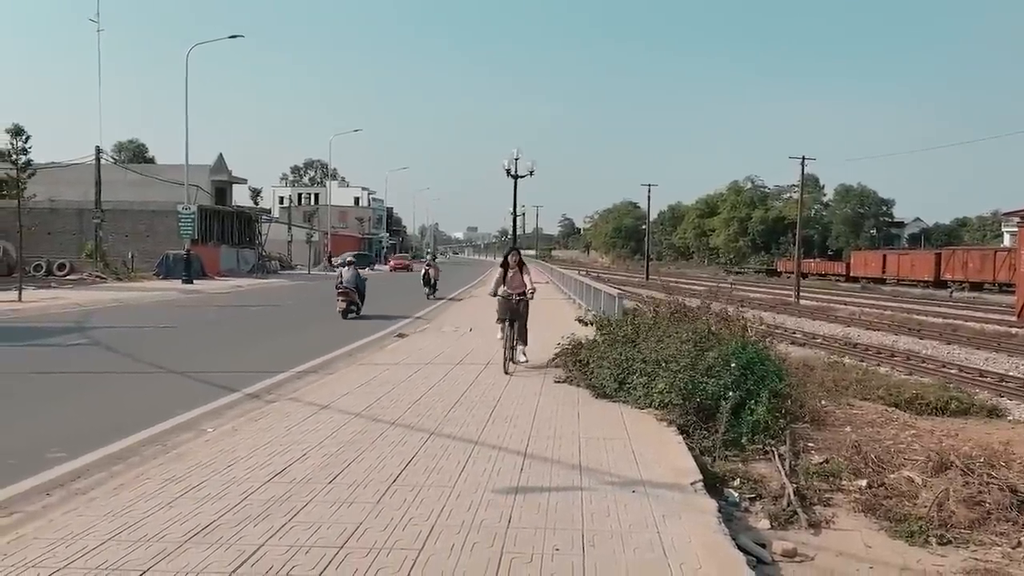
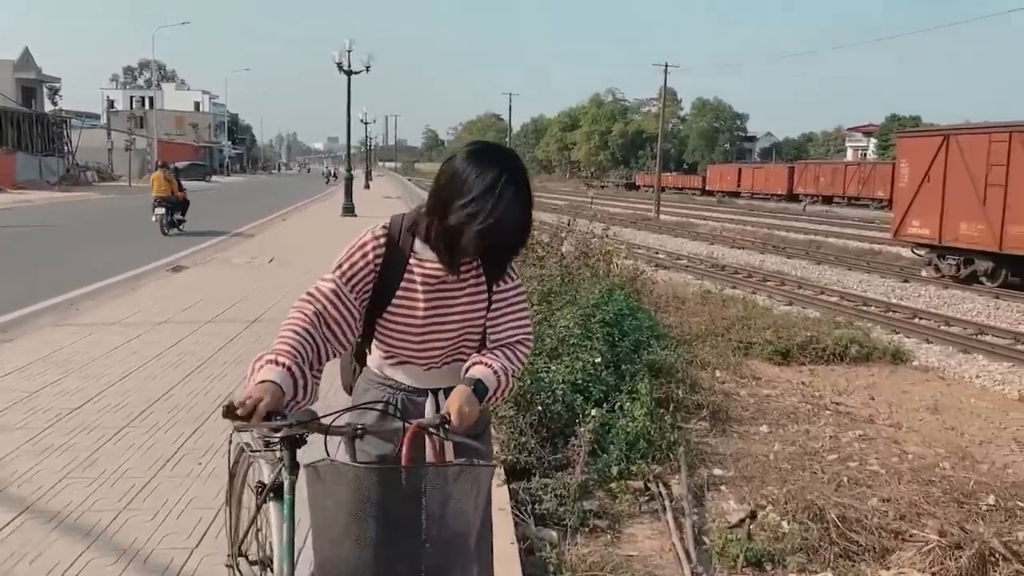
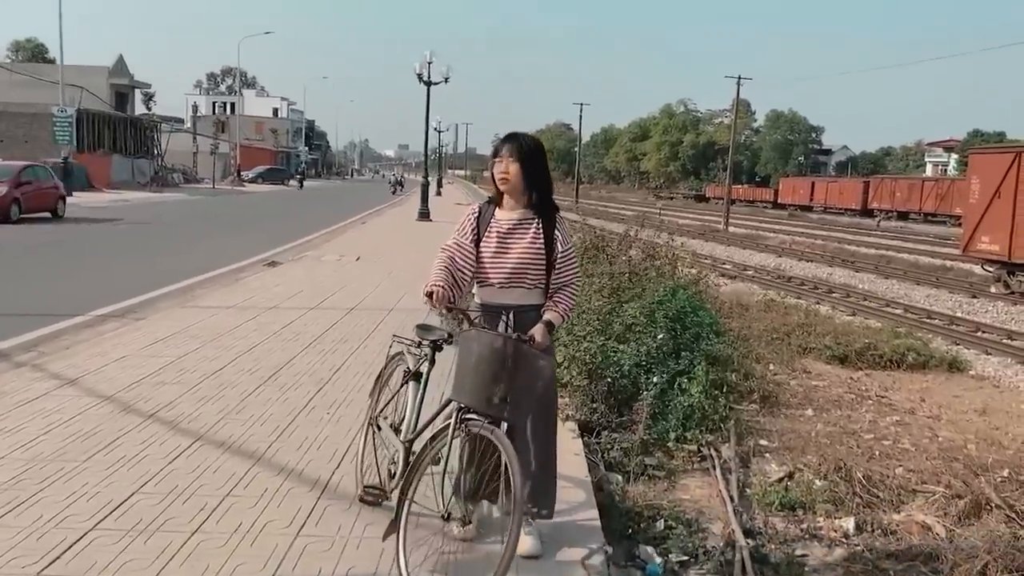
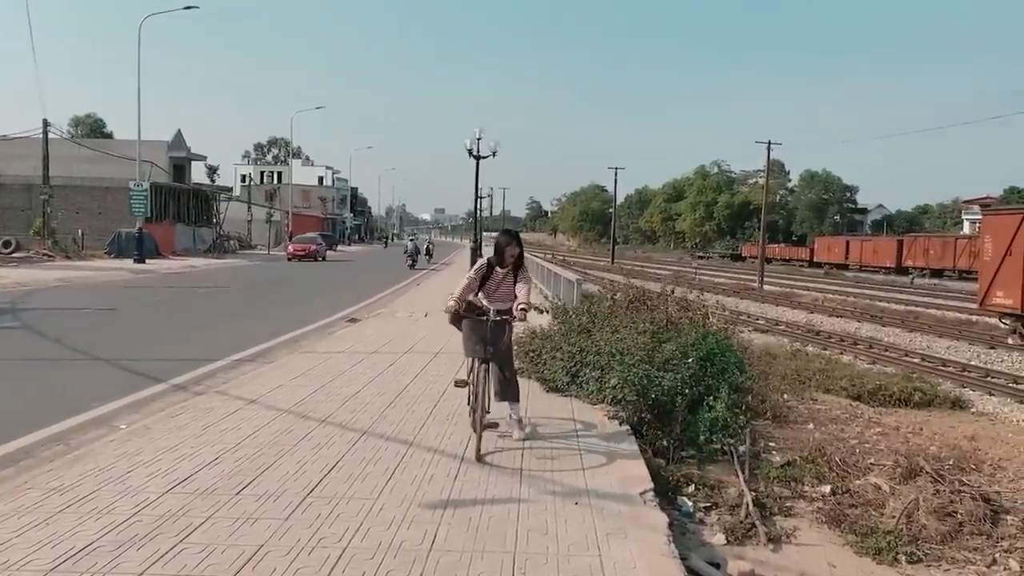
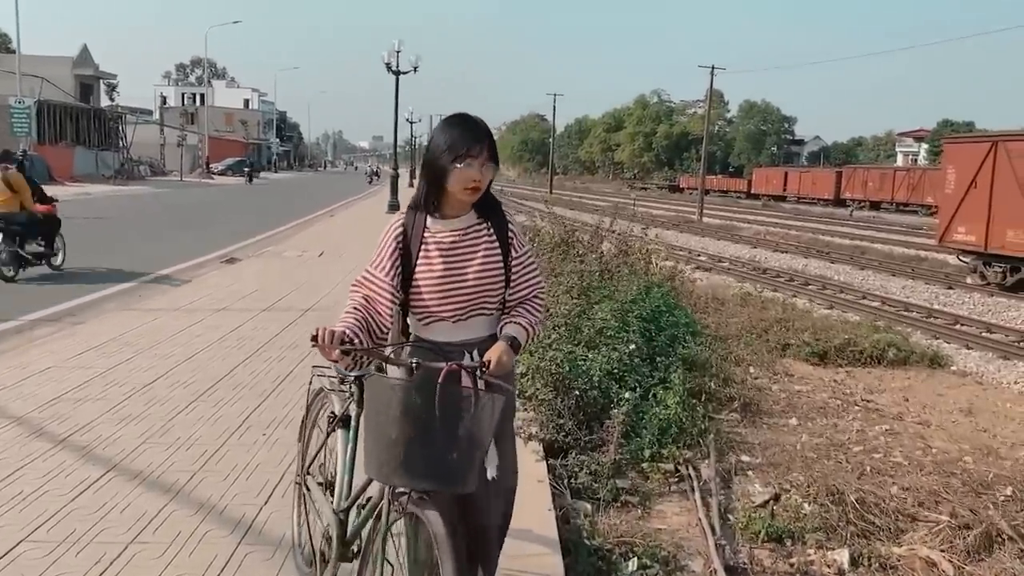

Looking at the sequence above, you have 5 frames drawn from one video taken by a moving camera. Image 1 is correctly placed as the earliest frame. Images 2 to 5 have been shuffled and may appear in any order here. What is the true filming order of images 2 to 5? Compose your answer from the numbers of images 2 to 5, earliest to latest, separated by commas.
4, 3, 5, 2
